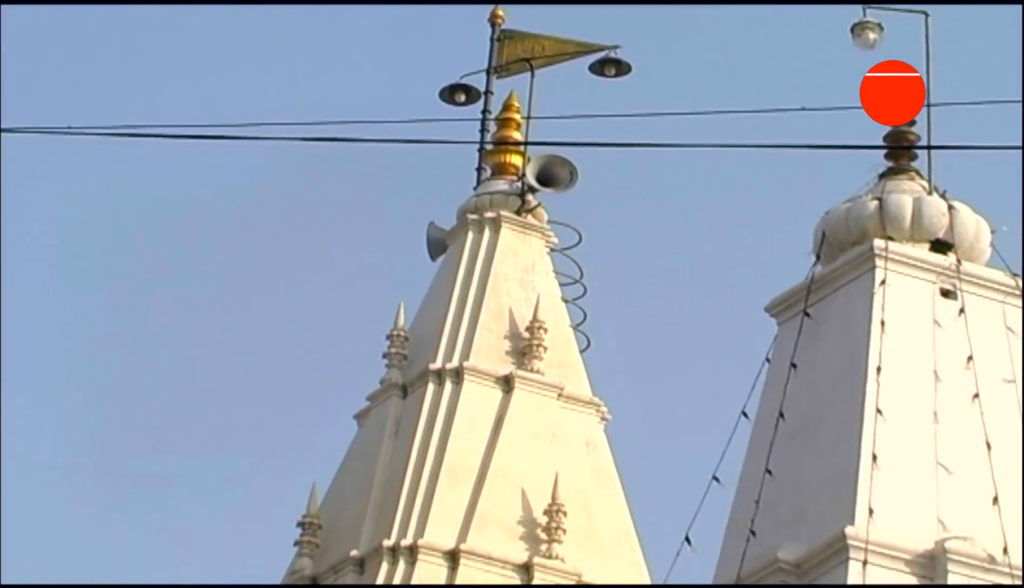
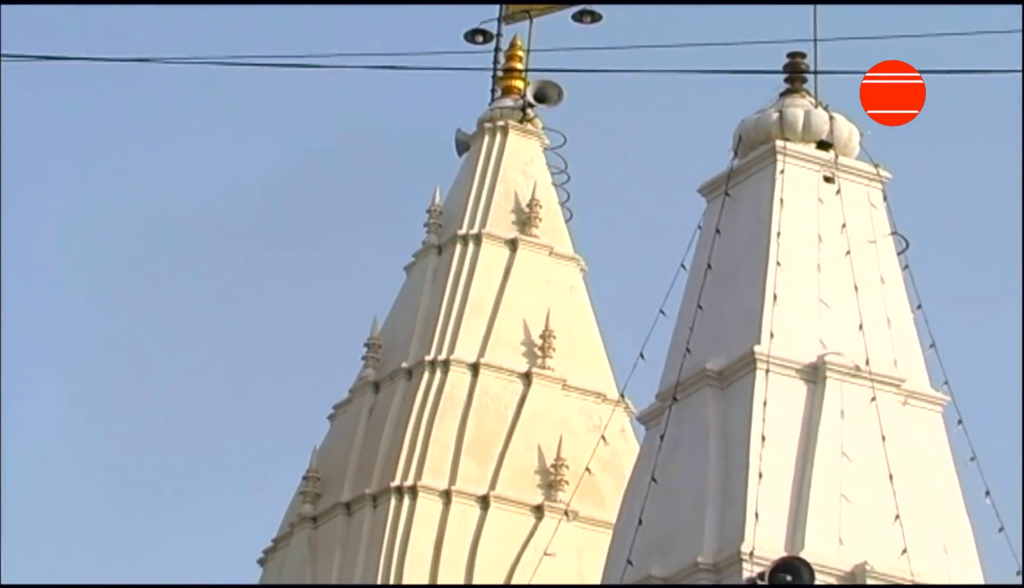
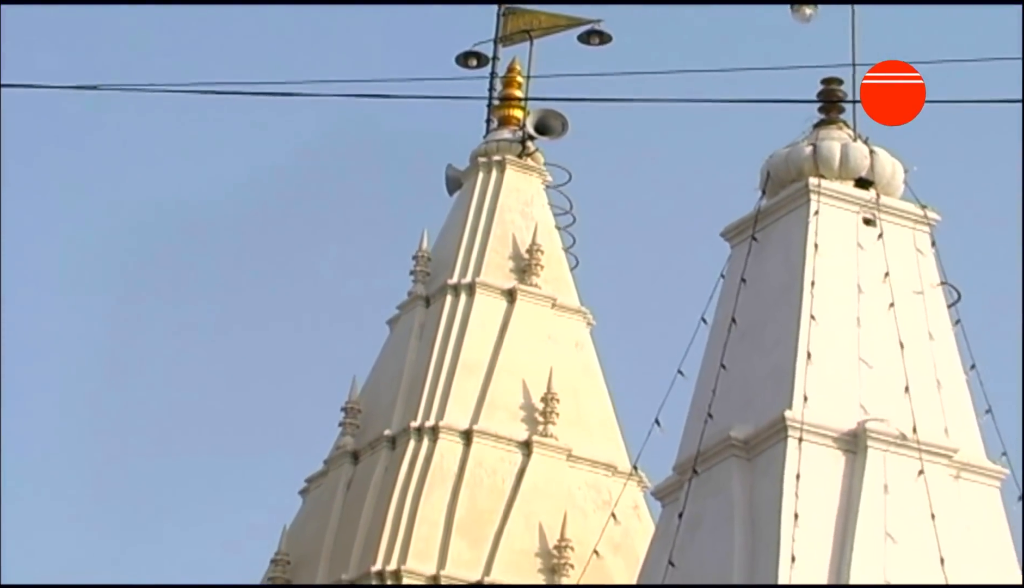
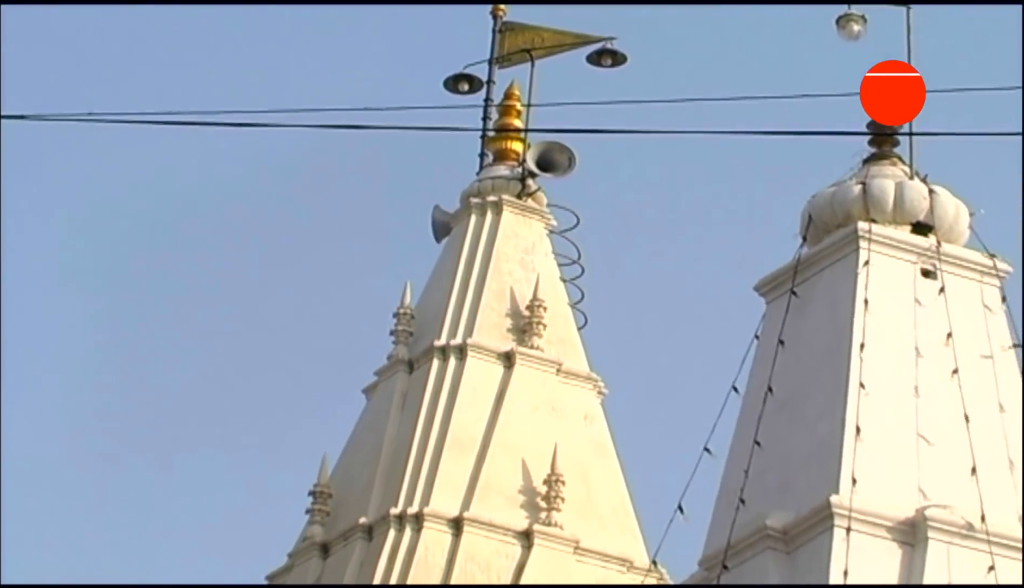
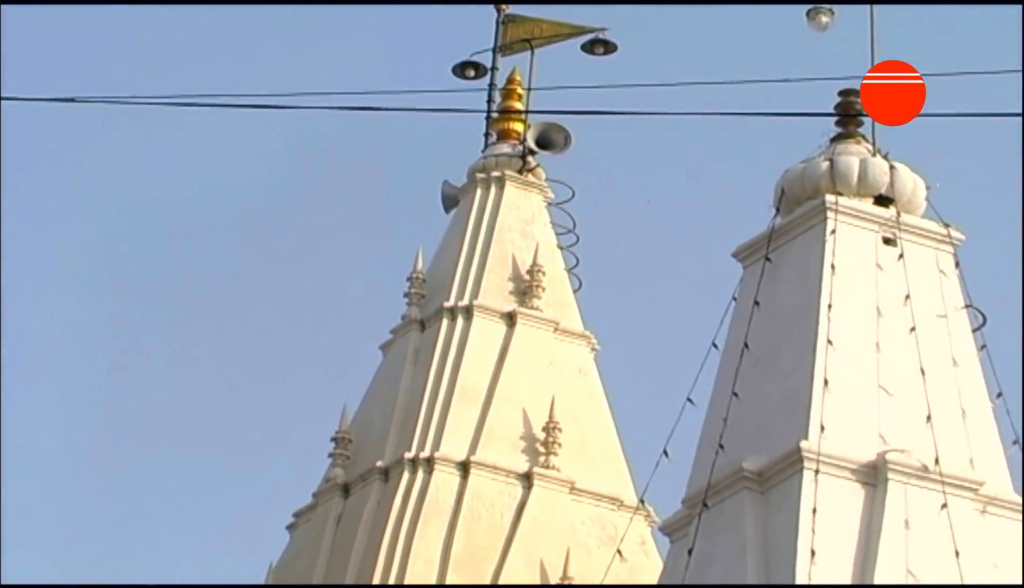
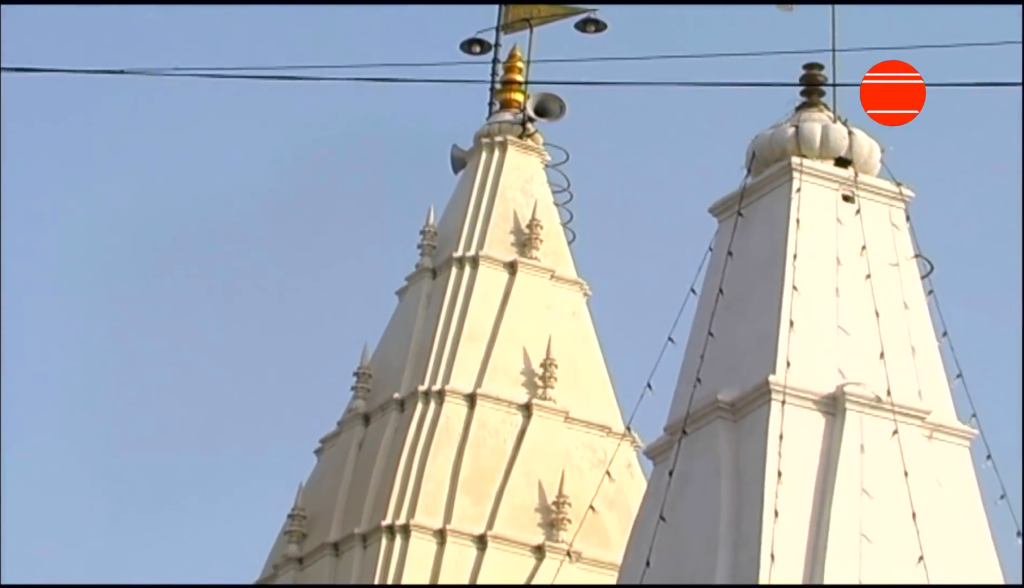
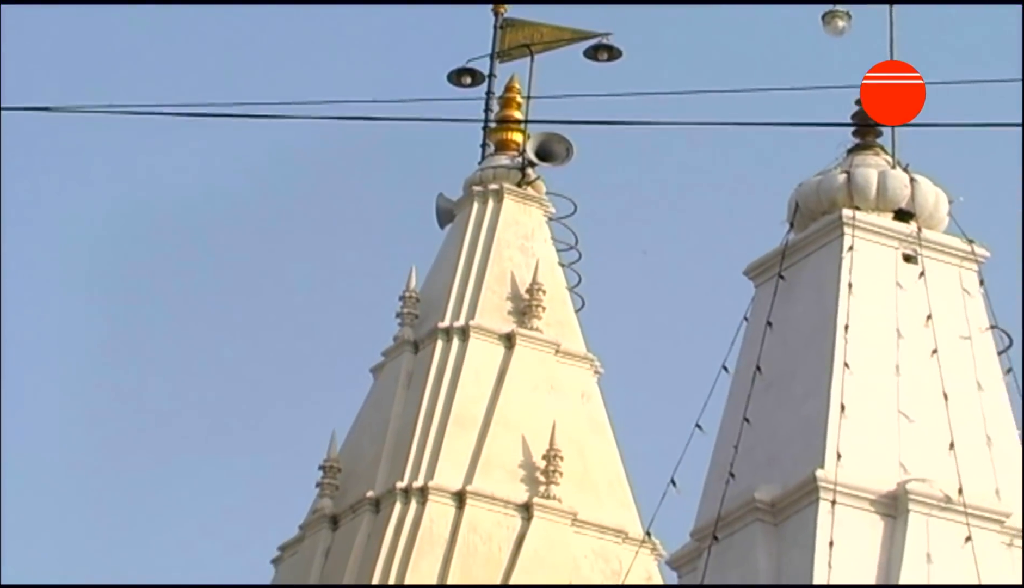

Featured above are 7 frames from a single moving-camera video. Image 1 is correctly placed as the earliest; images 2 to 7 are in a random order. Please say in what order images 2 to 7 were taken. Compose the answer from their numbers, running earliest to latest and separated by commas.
4, 7, 5, 3, 6, 2
